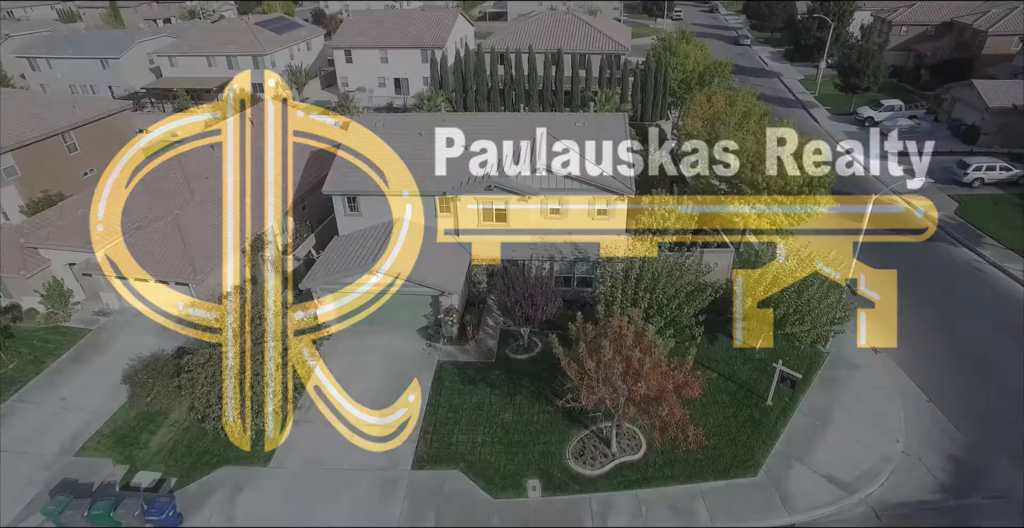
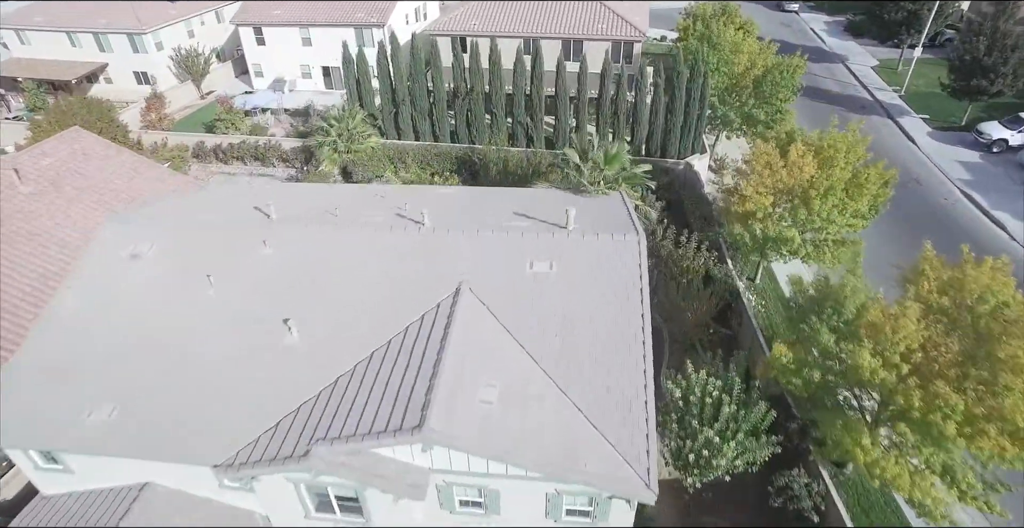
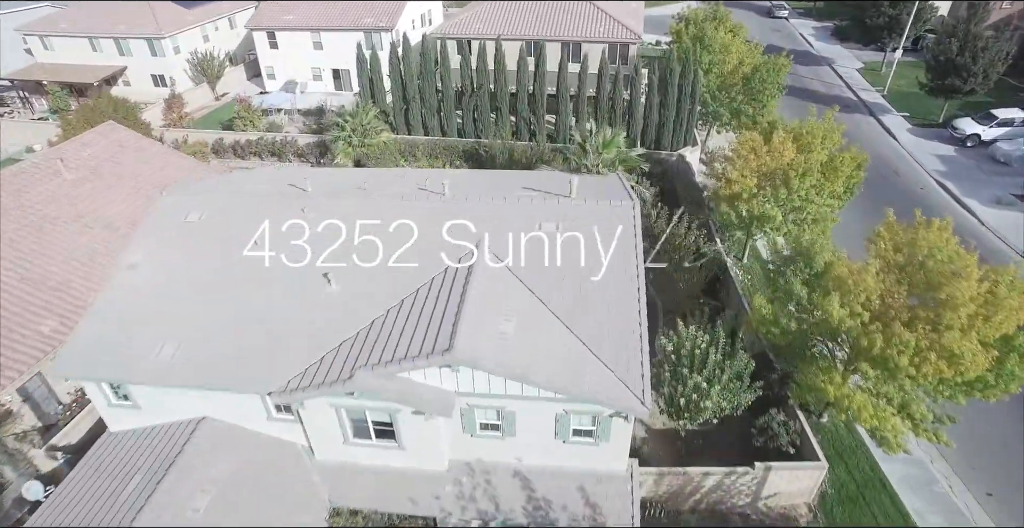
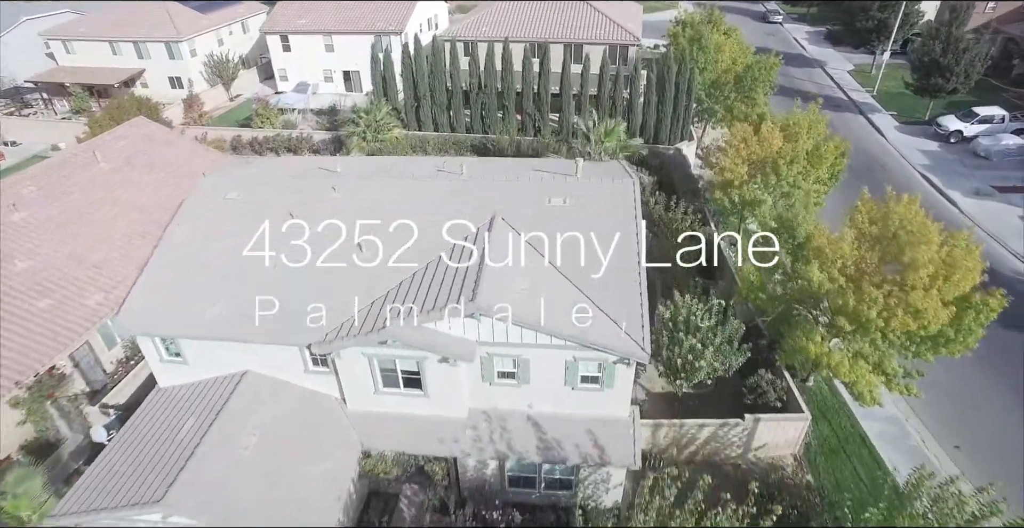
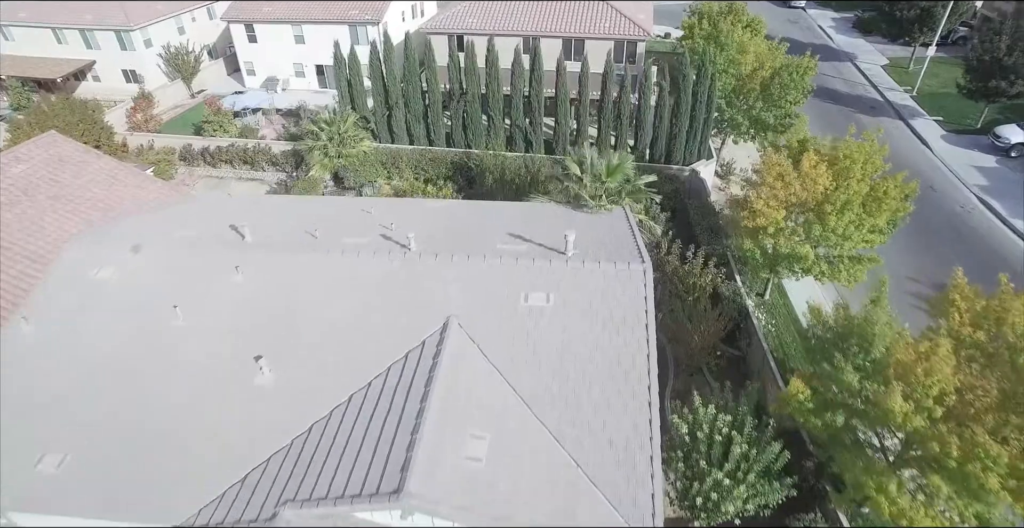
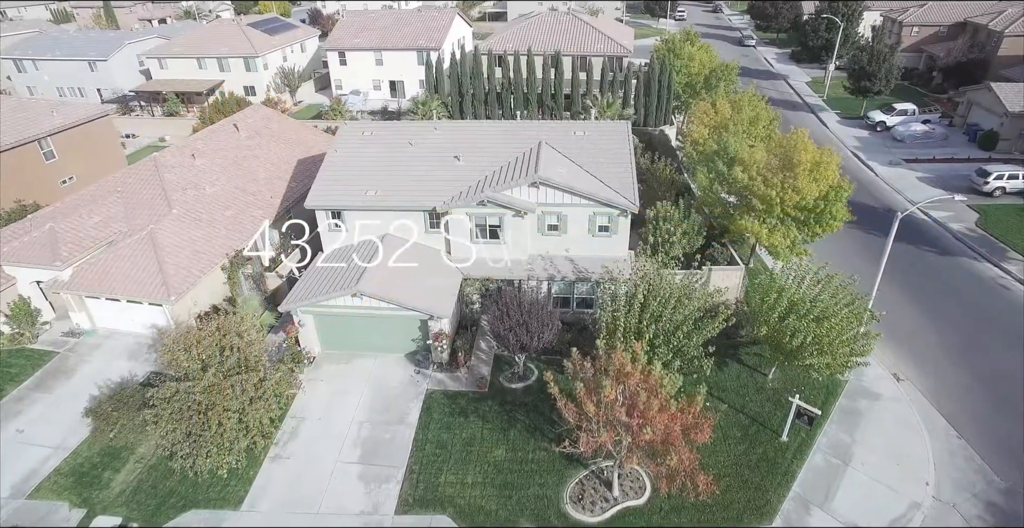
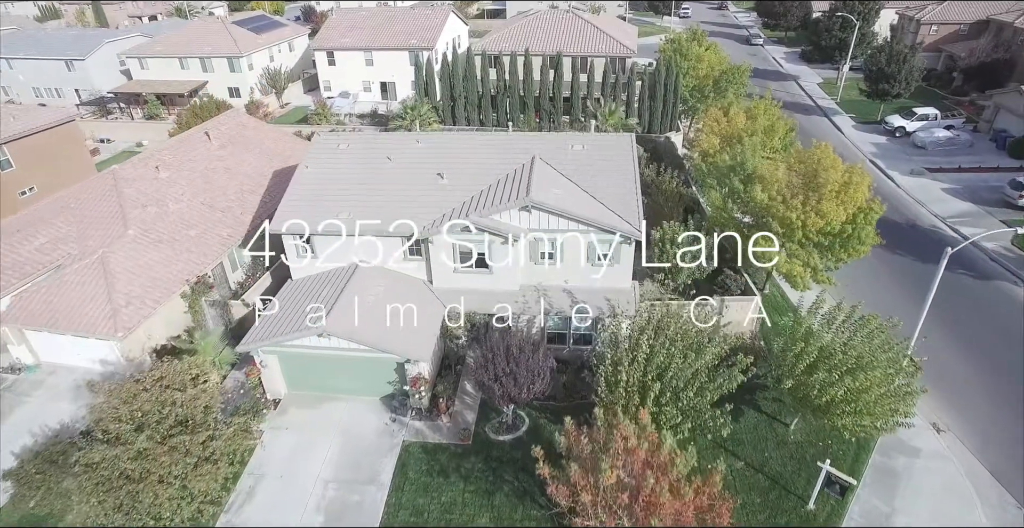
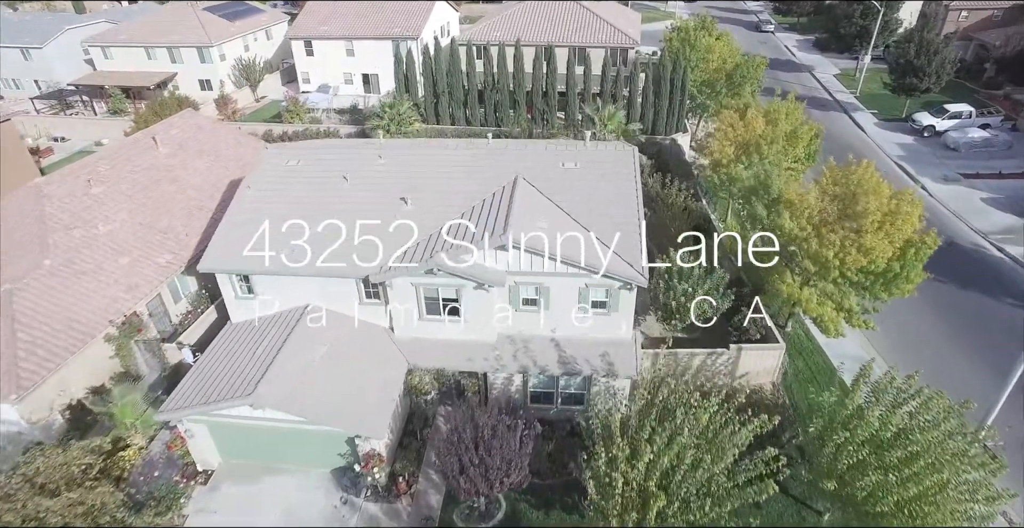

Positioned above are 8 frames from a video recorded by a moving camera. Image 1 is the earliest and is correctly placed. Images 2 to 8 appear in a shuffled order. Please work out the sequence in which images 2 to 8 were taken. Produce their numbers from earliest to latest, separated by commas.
6, 7, 8, 4, 3, 2, 5
